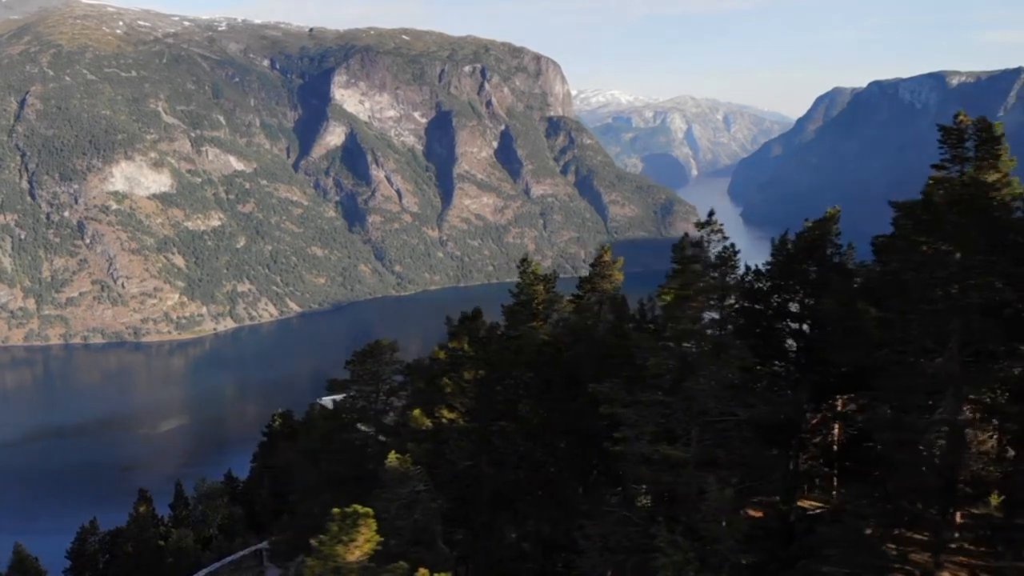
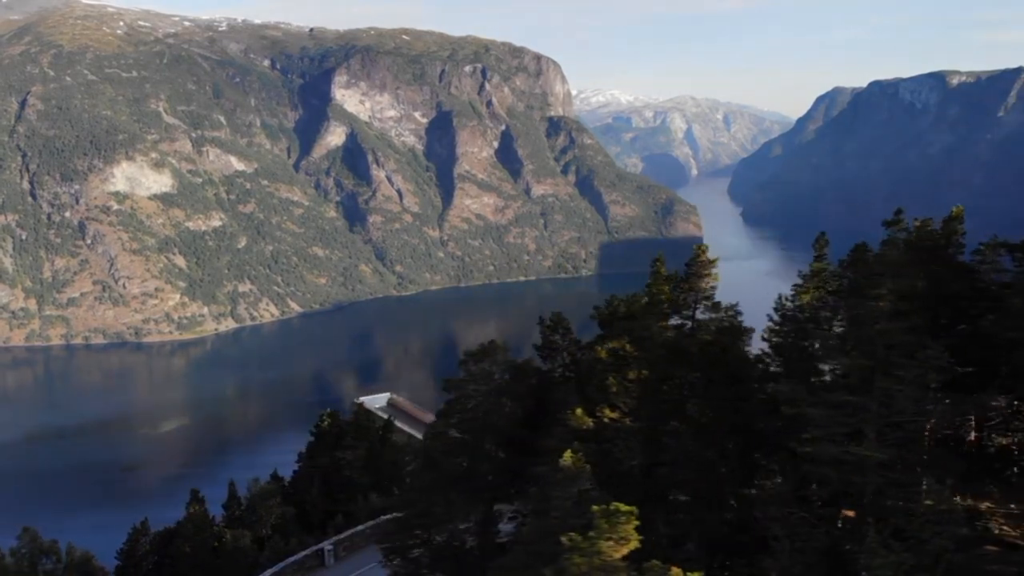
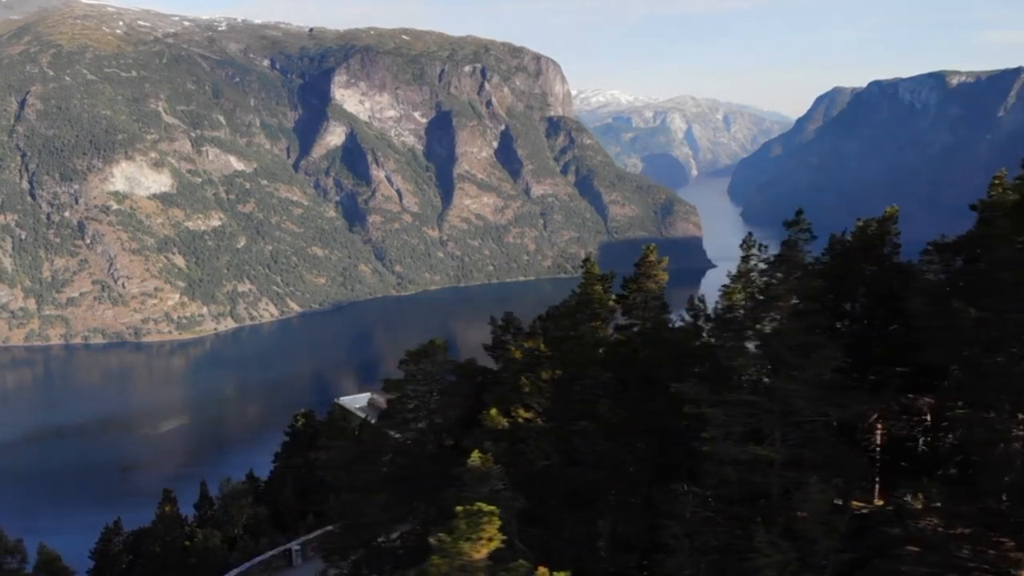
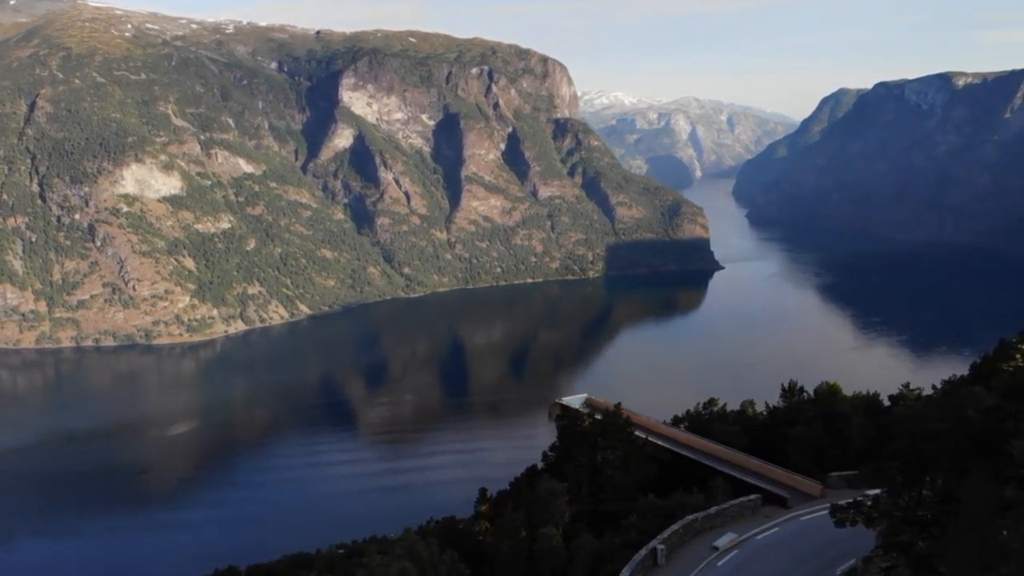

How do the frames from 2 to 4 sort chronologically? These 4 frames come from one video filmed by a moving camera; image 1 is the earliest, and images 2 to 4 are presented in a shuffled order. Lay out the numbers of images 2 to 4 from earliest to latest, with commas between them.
3, 2, 4
